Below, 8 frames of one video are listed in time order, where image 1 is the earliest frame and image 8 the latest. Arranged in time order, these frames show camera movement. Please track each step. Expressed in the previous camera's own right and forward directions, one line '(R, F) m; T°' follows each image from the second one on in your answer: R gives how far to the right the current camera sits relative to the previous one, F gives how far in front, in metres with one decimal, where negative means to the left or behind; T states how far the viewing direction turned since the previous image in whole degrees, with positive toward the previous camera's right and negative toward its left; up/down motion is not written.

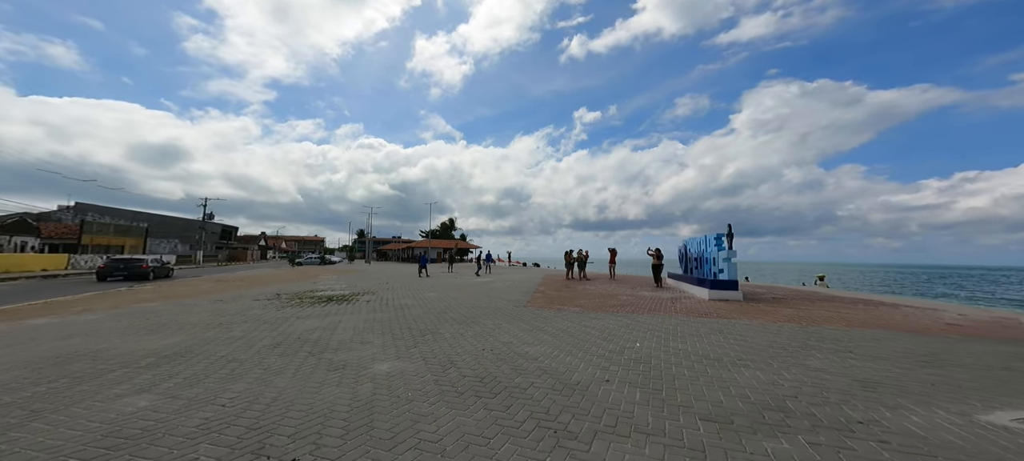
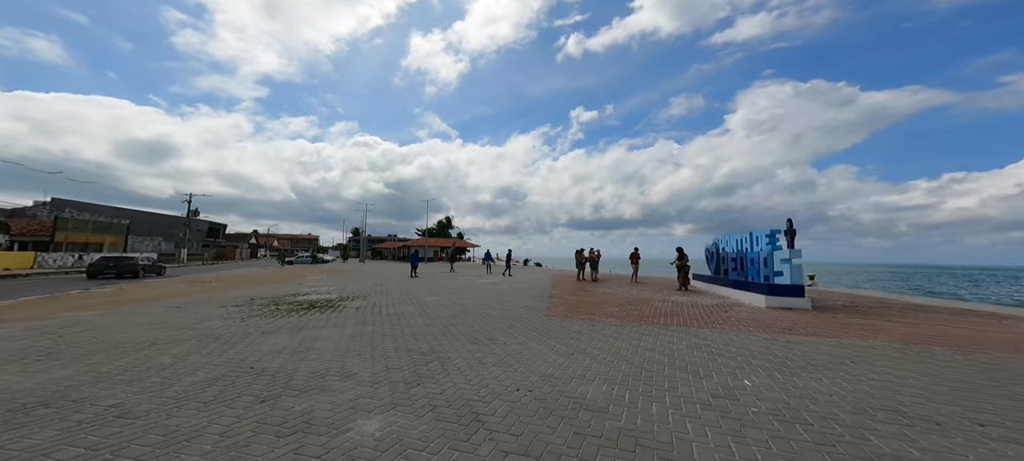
(-0.5, +1.7) m; +1°
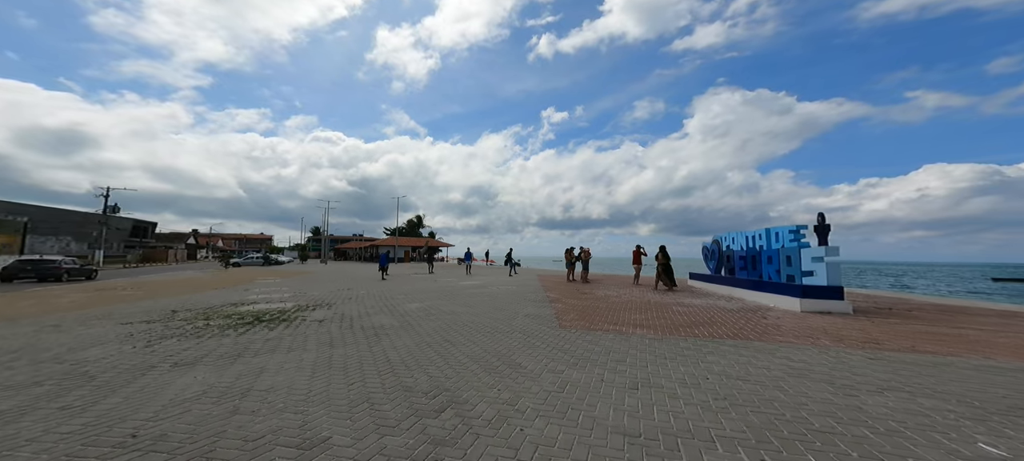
(-0.8, +1.6) m; +5°
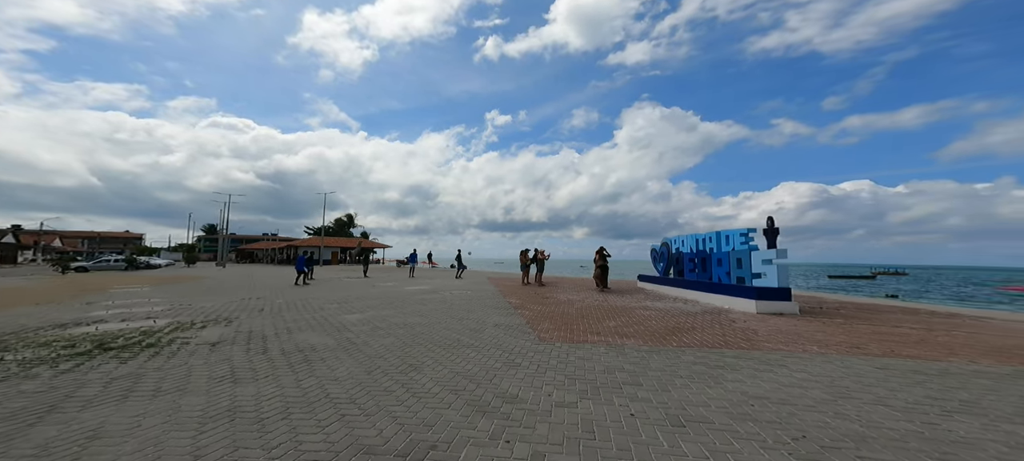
(-0.6, +1.1) m; +10°
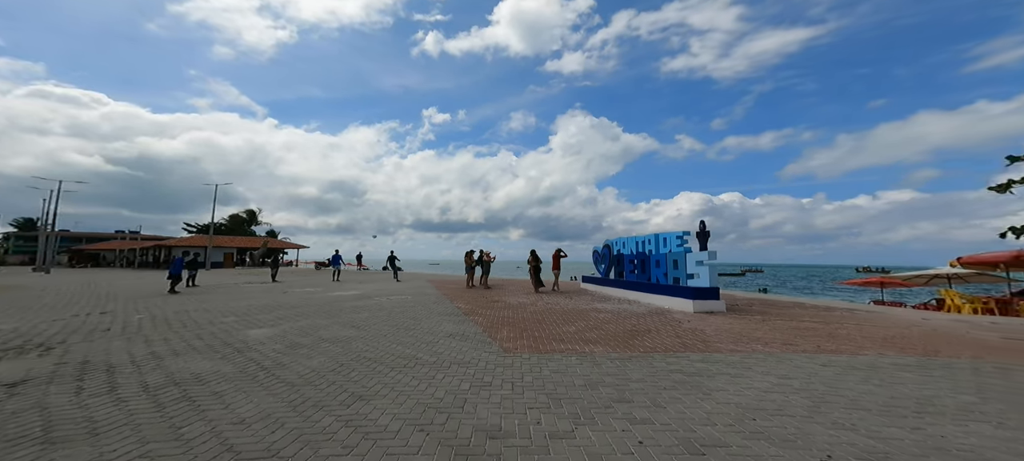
(-0.5, +0.6) m; +10°
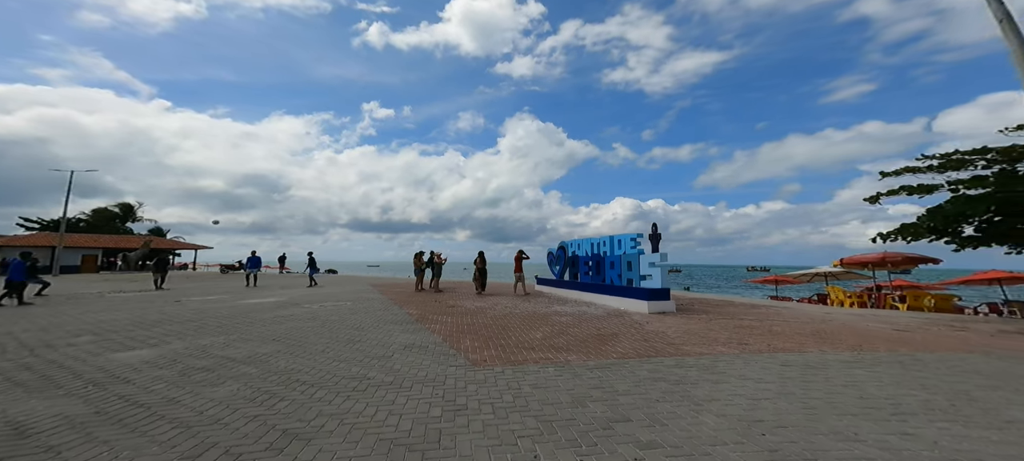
(-0.4, +0.5) m; +8°
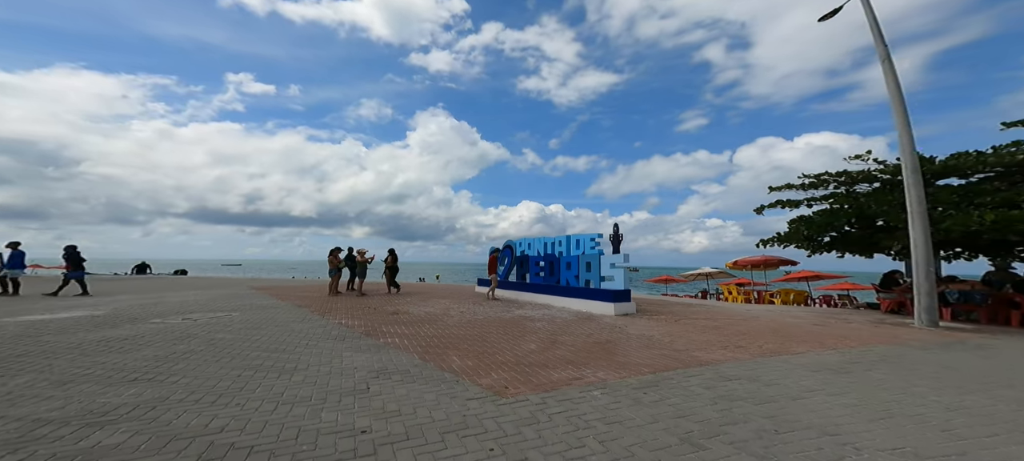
(-1.6, +1.4) m; +14°
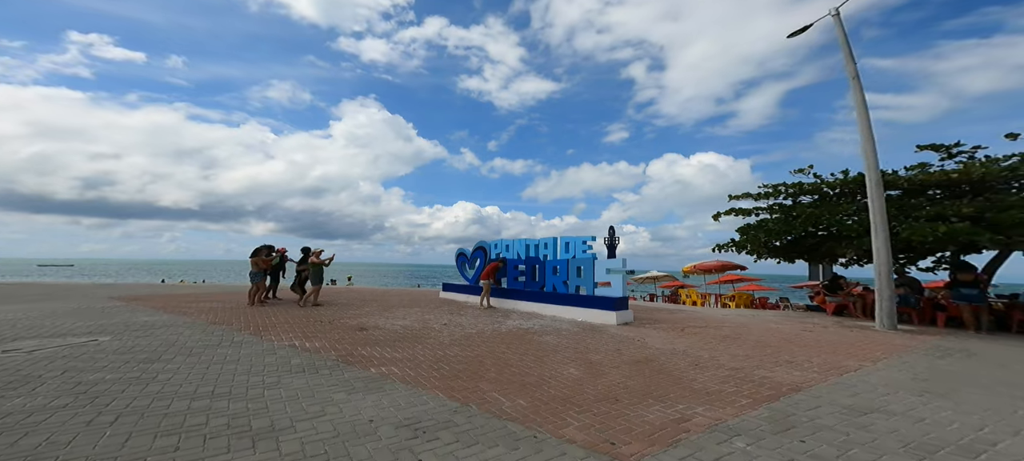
(-1.7, +1.6) m; +10°
